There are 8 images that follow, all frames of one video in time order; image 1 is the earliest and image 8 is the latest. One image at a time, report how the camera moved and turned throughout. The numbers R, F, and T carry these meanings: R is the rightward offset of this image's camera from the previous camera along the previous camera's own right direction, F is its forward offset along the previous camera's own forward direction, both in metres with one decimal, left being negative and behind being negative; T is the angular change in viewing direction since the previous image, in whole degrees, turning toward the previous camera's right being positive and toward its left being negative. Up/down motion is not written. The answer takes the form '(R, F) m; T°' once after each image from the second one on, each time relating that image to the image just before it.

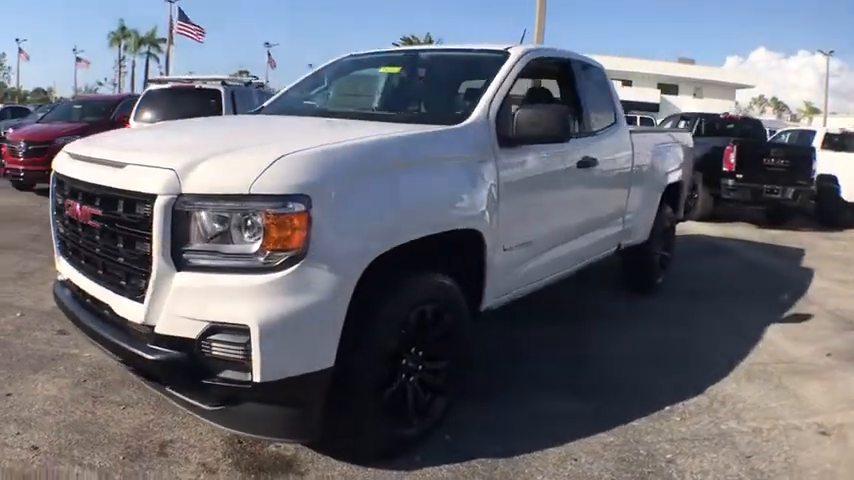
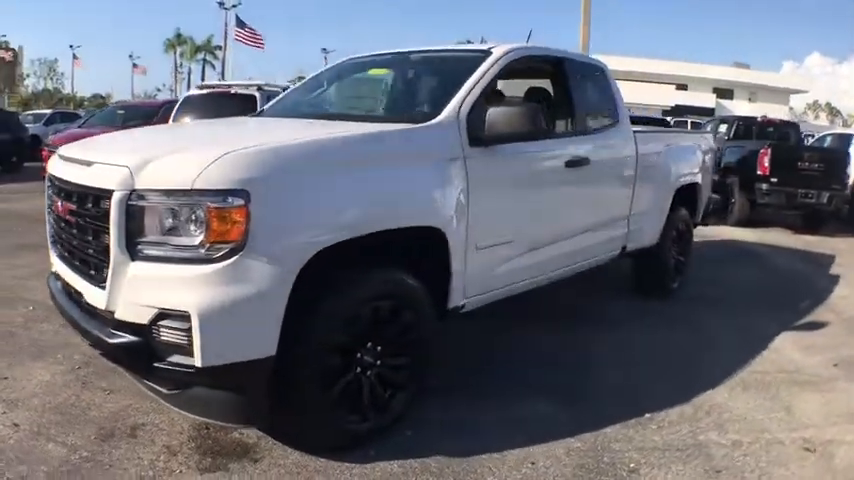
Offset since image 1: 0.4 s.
(+0.6, 0.0) m; -6°
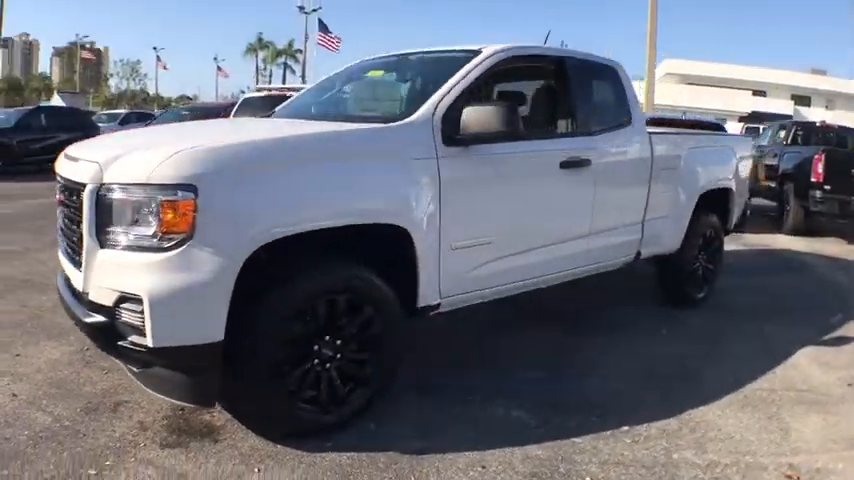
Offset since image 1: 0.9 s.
(+0.8, 0.0) m; -9°
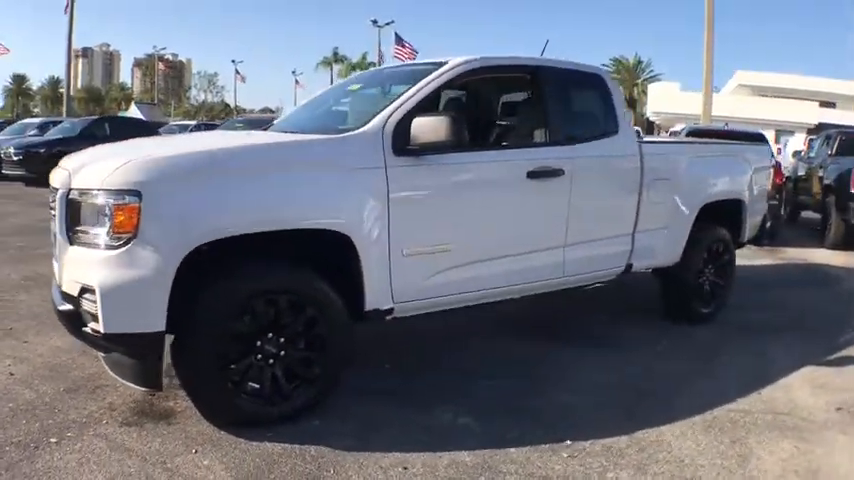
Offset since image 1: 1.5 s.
(+1.1, 0.0) m; -10°
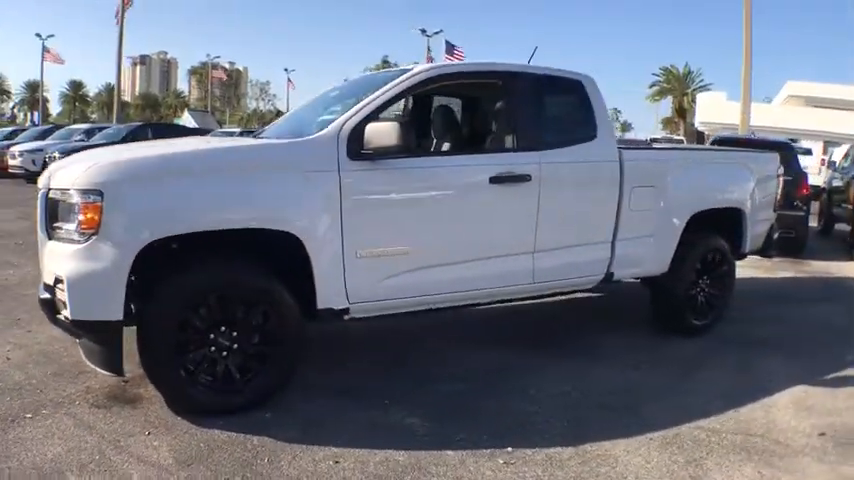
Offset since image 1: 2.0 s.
(+0.8, 0.0) m; -7°
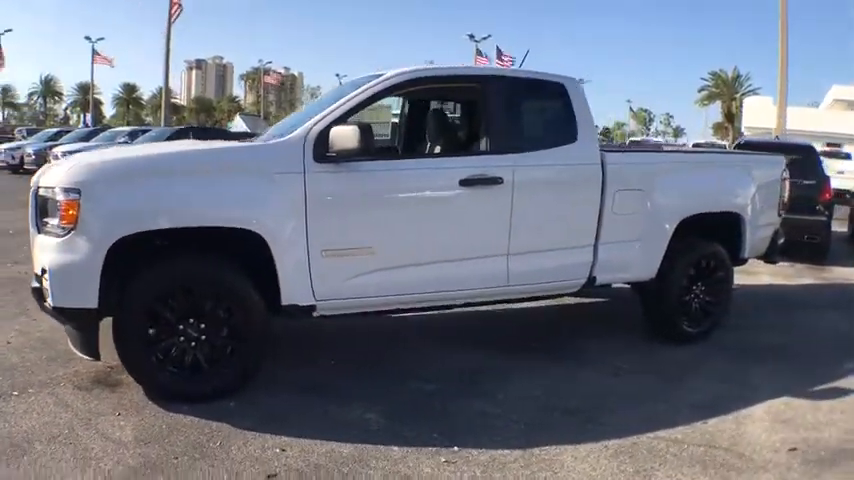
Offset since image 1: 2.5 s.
(+0.8, 0.0) m; -7°
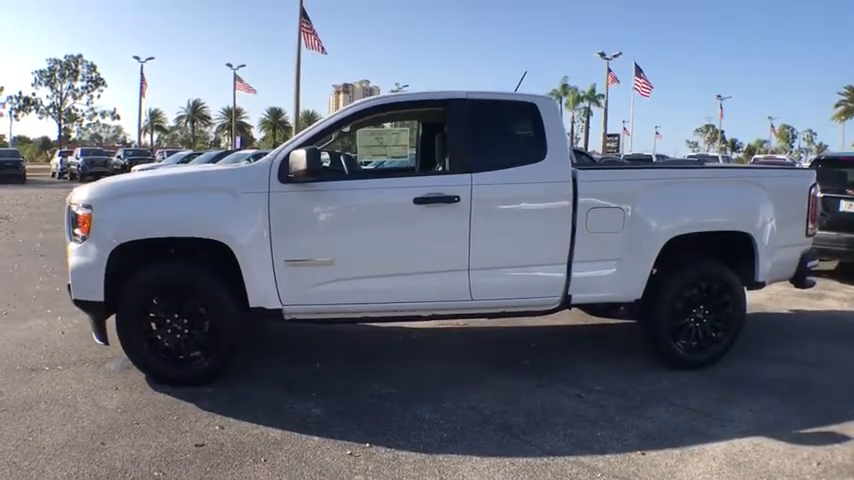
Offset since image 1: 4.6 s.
(+1.8, 0.0) m; -16°
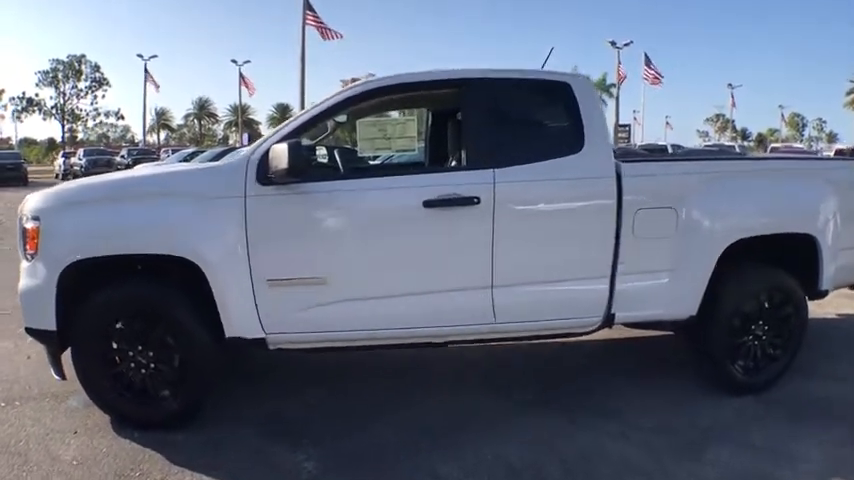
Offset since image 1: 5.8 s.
(0.0, +0.9) m; -1°
